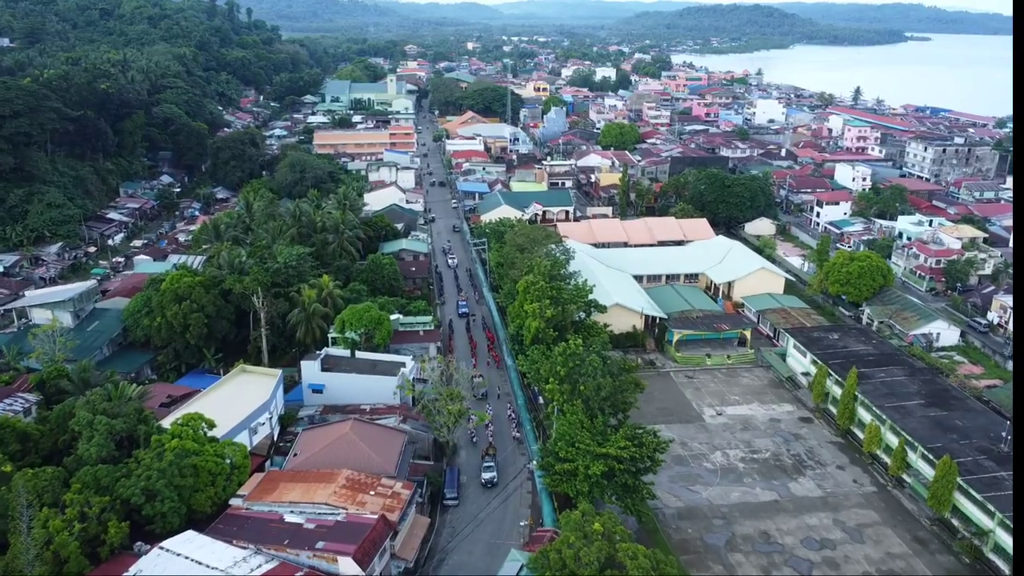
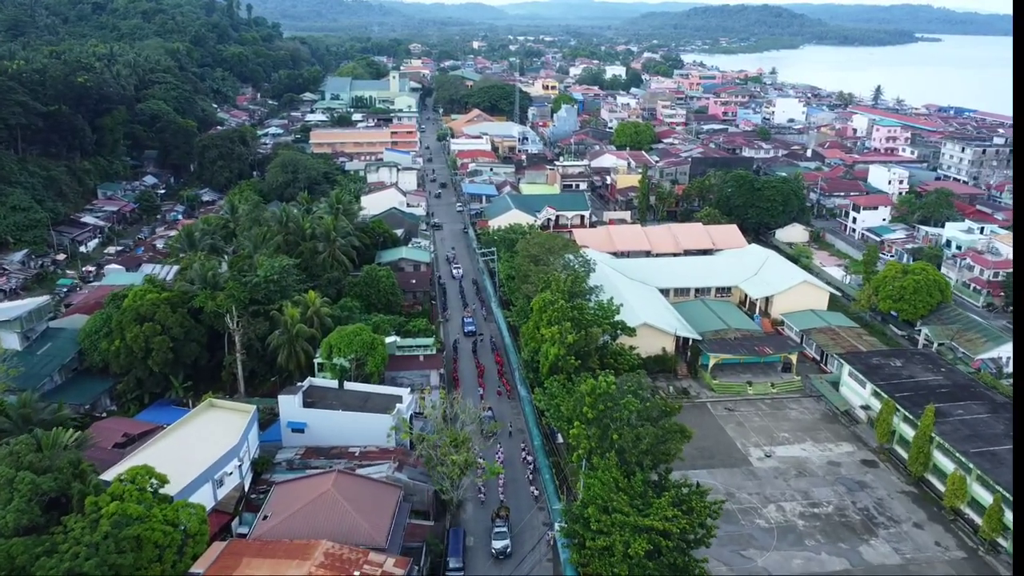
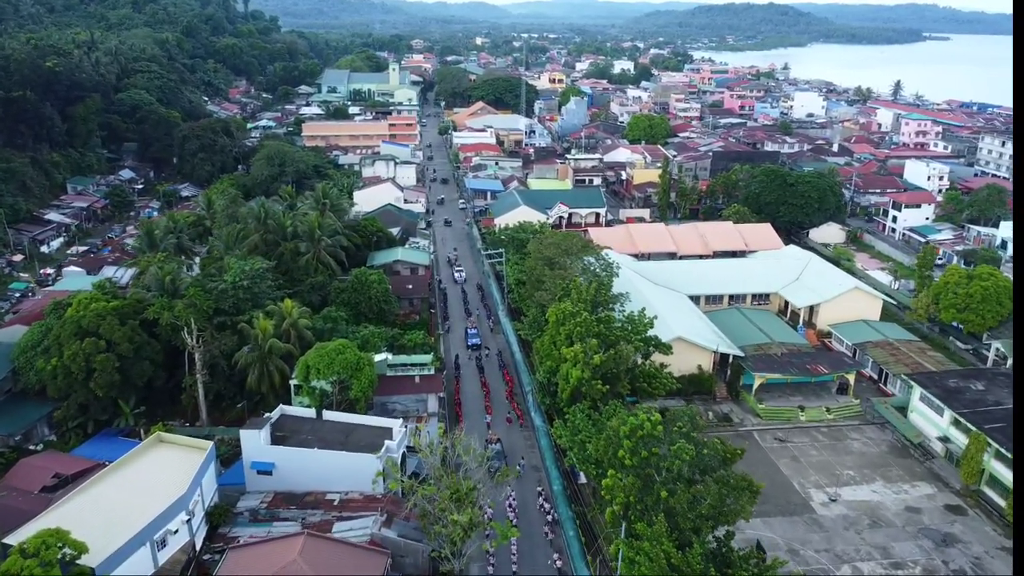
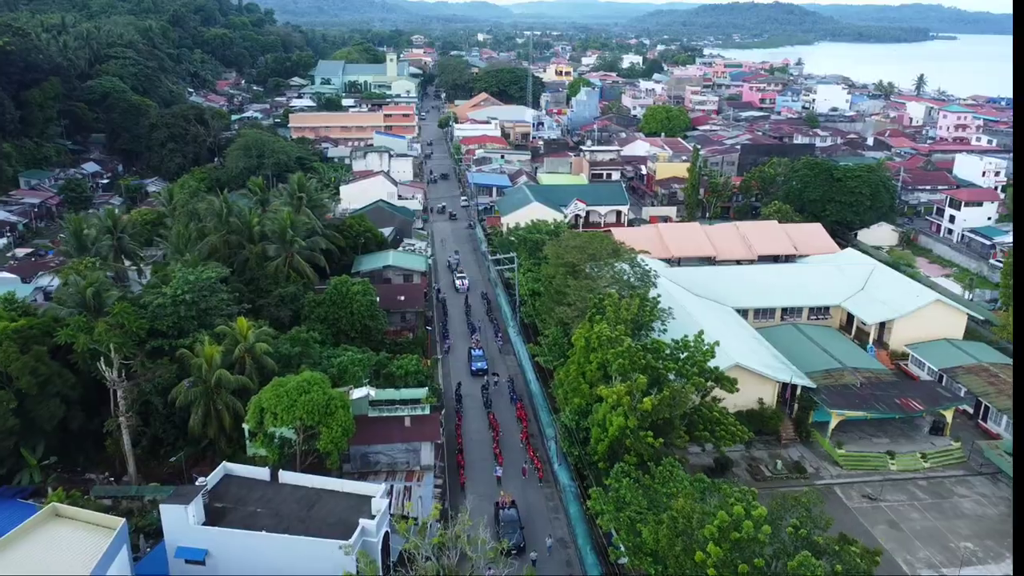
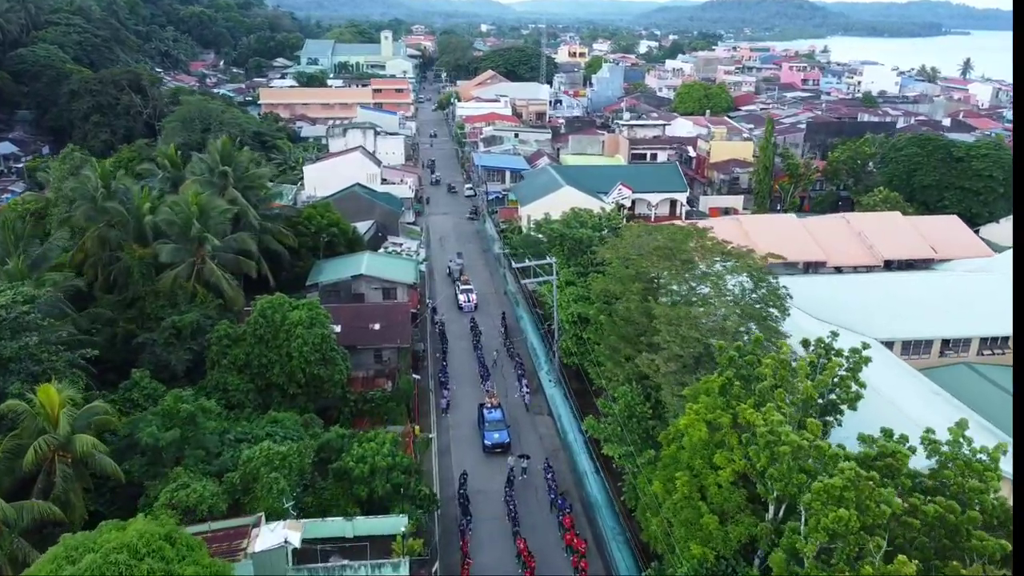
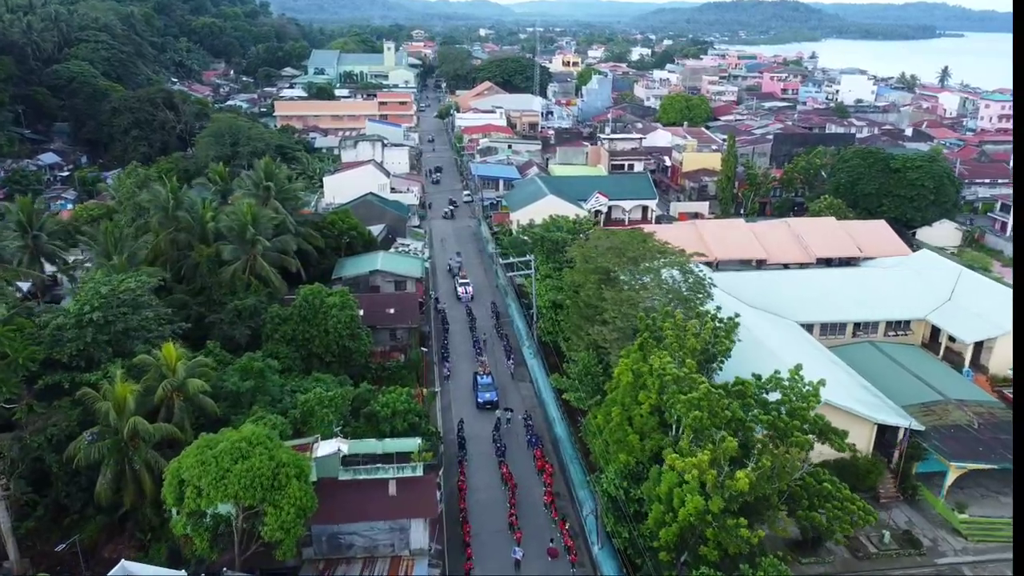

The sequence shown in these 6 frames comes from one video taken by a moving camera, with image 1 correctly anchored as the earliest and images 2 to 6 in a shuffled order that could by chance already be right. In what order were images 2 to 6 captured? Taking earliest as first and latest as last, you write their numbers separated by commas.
2, 3, 4, 6, 5
